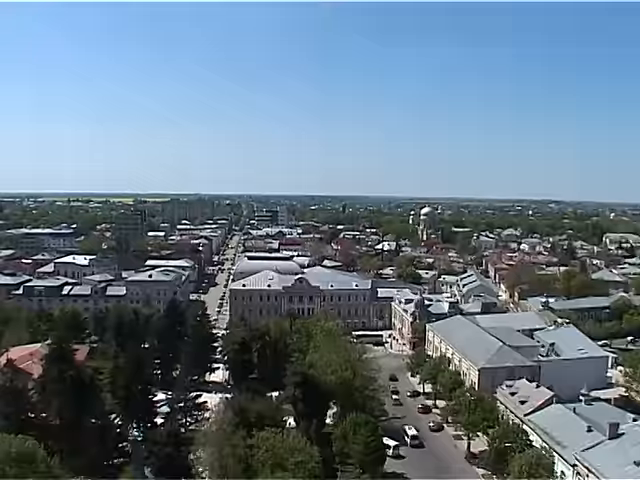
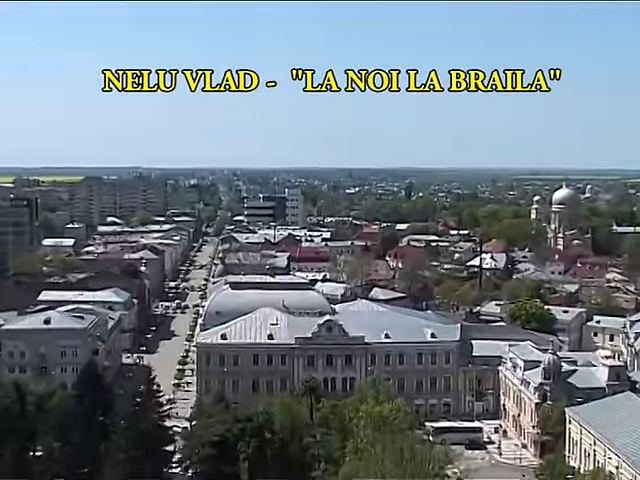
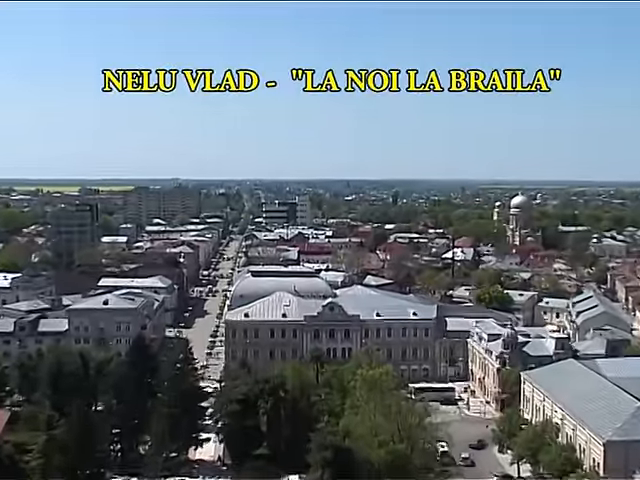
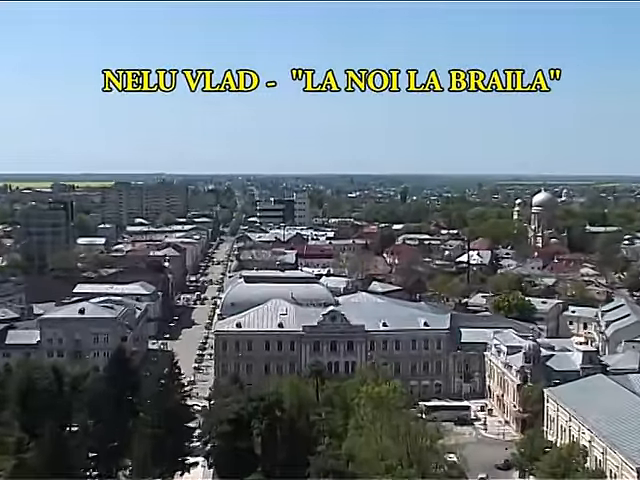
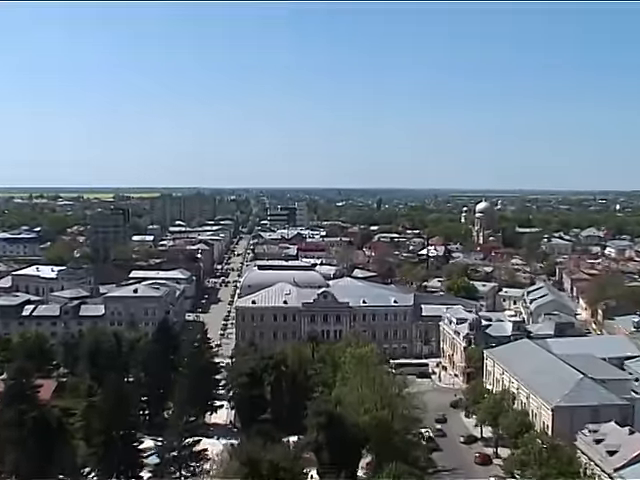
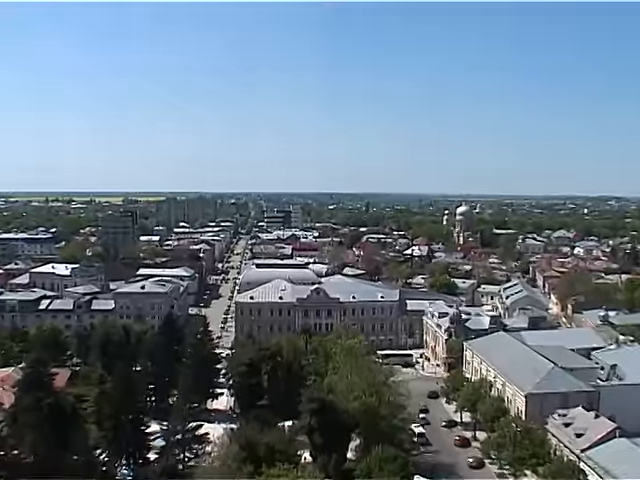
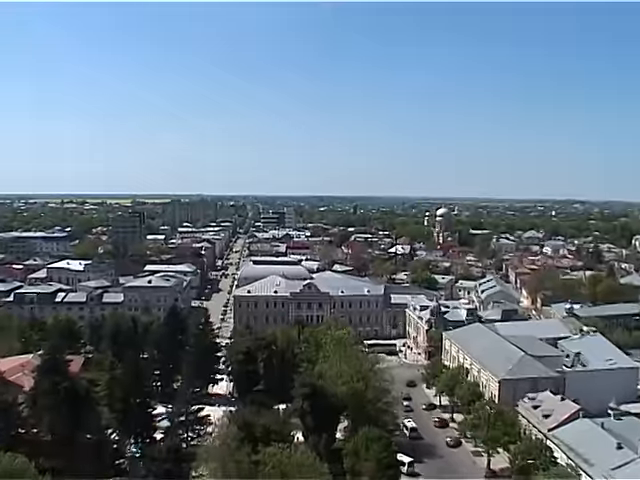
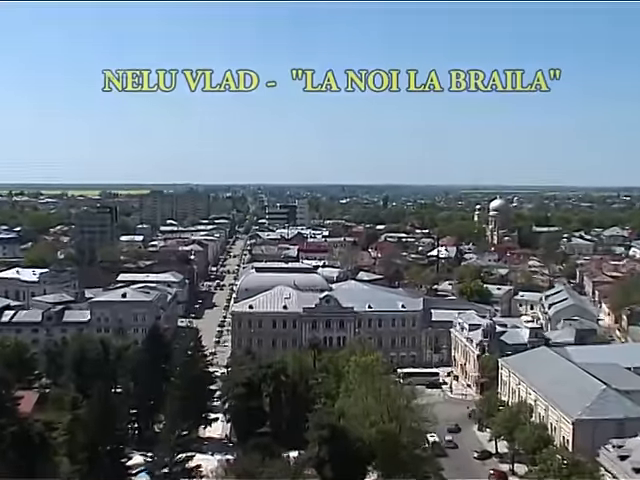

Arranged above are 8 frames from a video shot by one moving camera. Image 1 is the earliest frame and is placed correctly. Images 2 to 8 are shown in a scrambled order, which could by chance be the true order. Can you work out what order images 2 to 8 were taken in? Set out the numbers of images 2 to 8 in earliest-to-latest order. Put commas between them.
7, 6, 5, 8, 3, 4, 2
